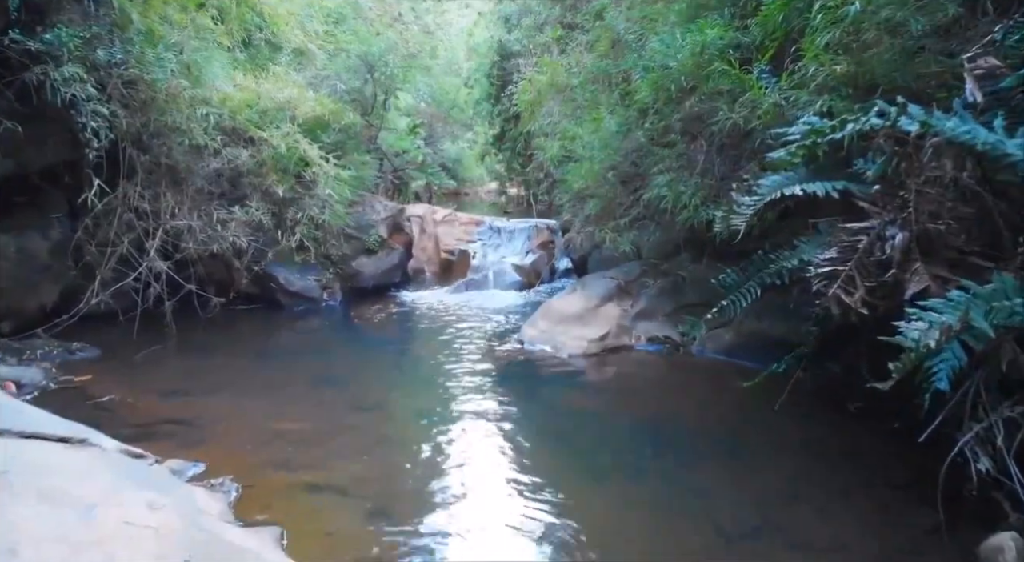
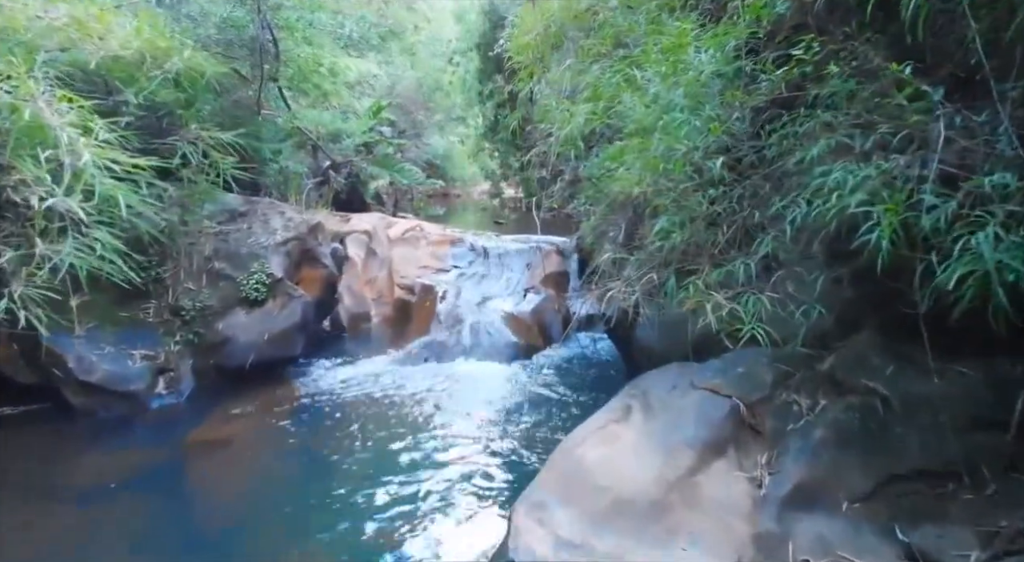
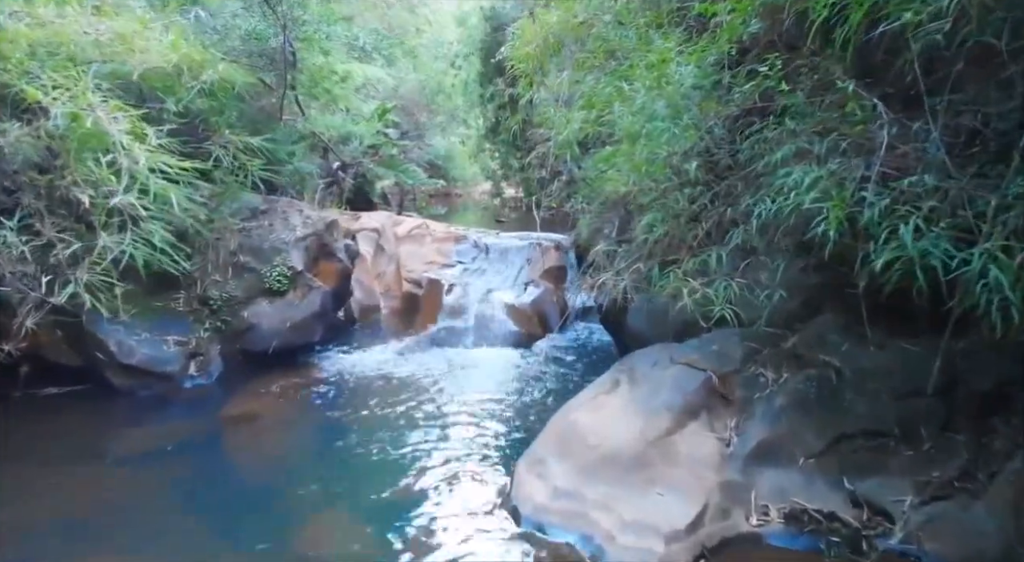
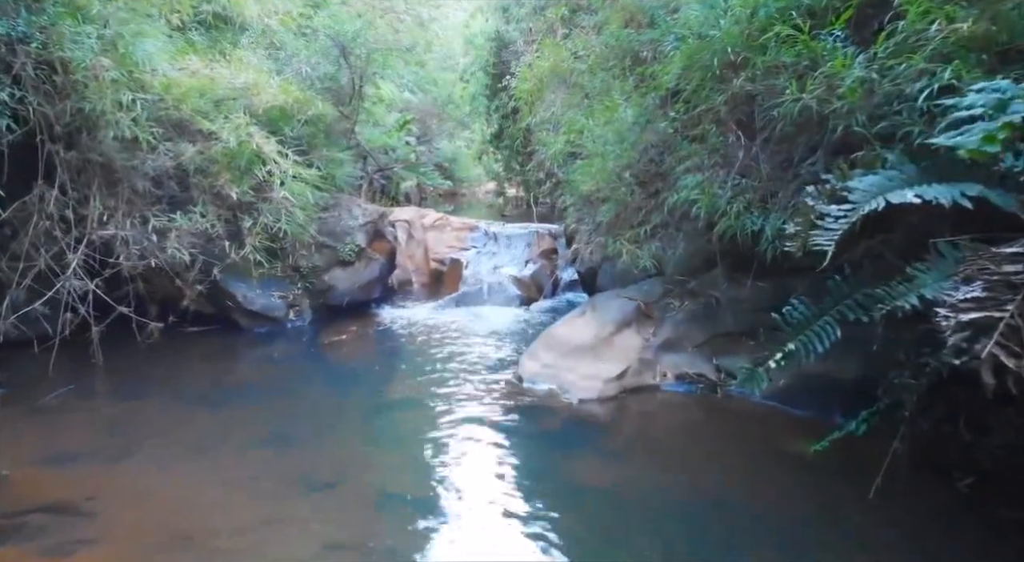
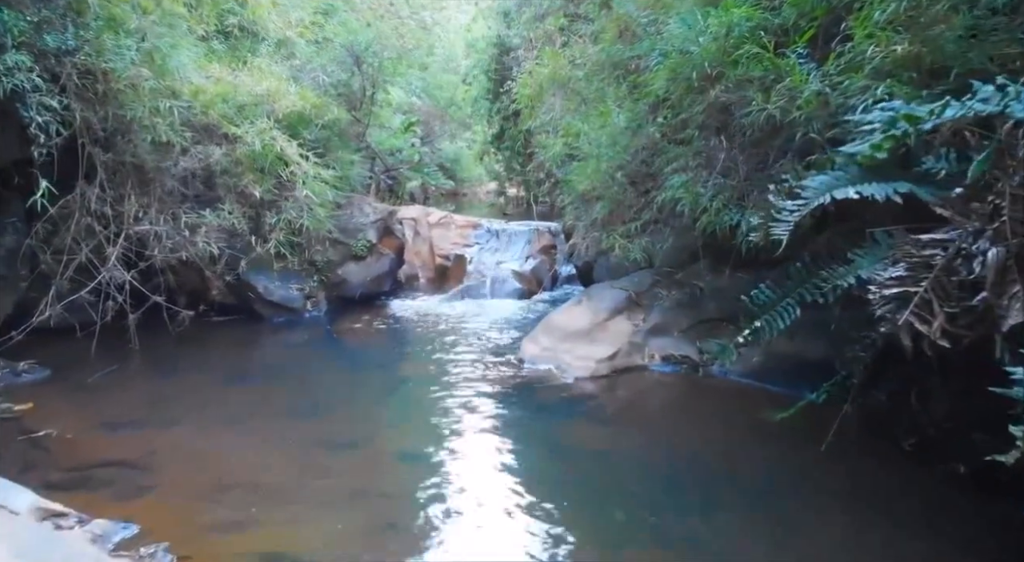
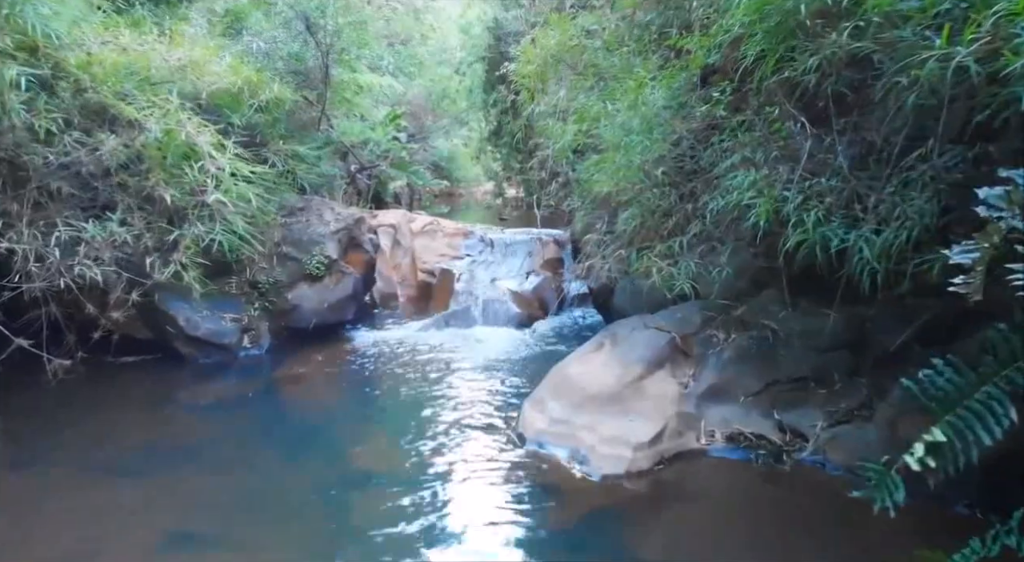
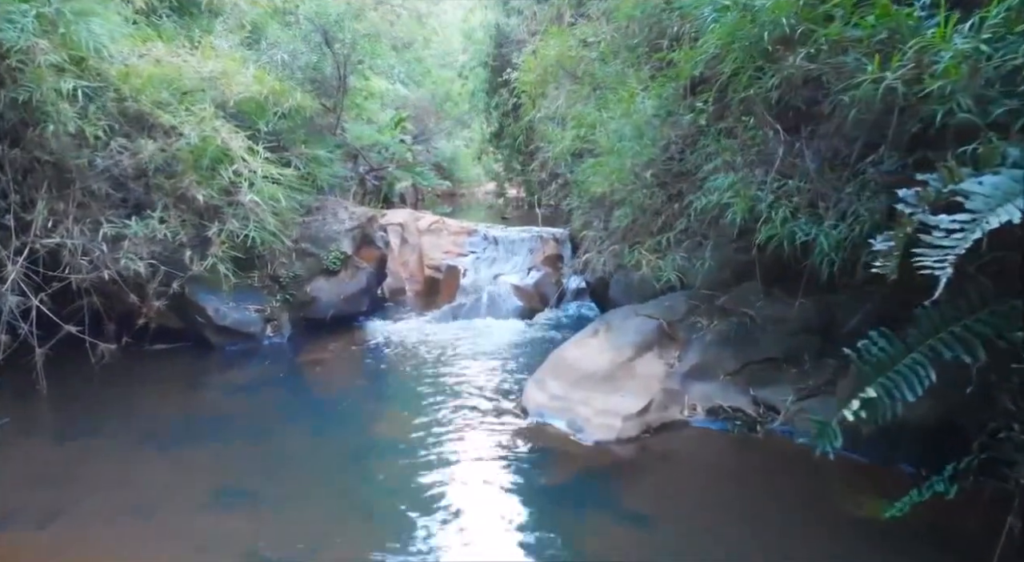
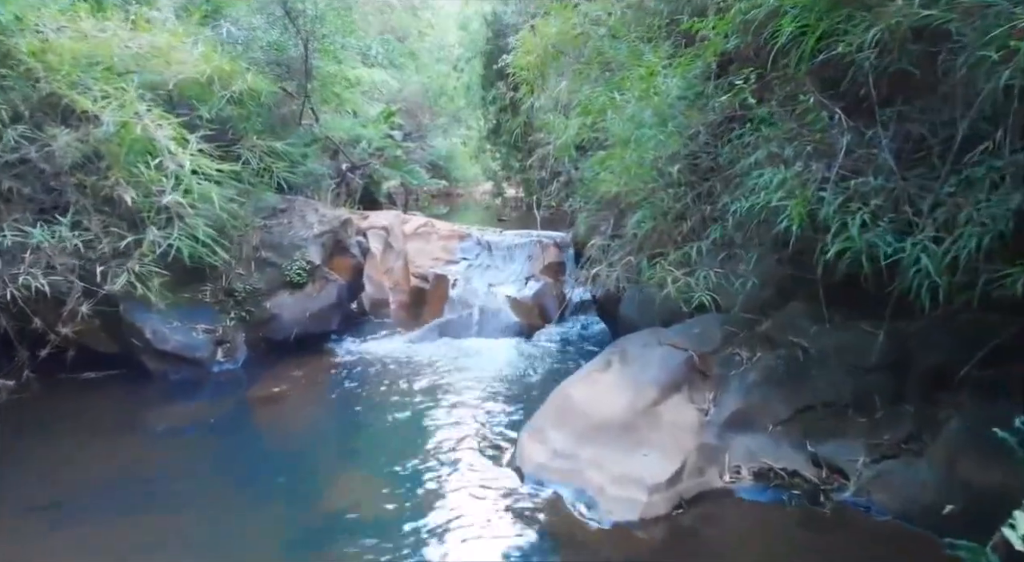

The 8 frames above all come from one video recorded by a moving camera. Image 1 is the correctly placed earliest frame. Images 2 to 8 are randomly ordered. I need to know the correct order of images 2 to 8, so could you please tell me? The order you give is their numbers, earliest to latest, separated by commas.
5, 4, 7, 6, 8, 3, 2
